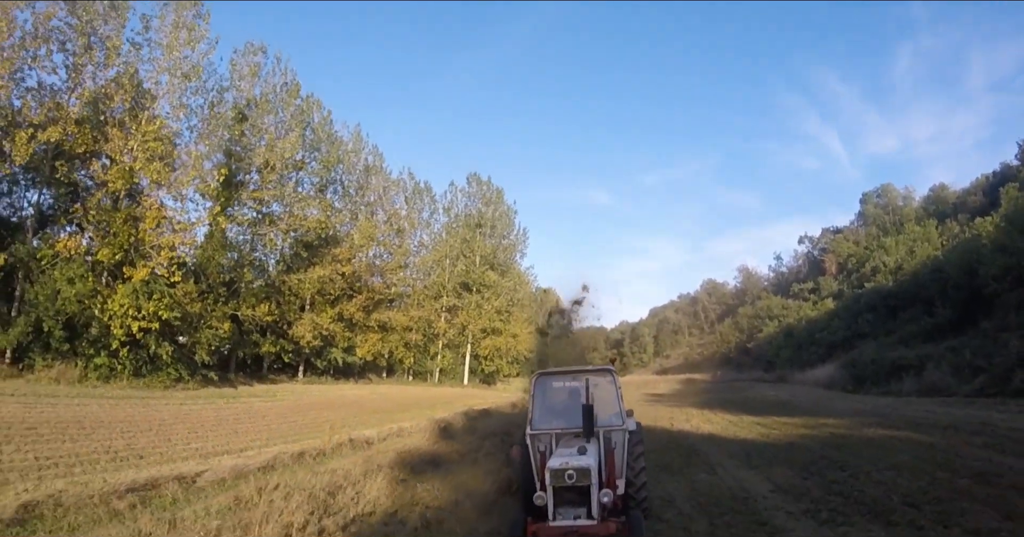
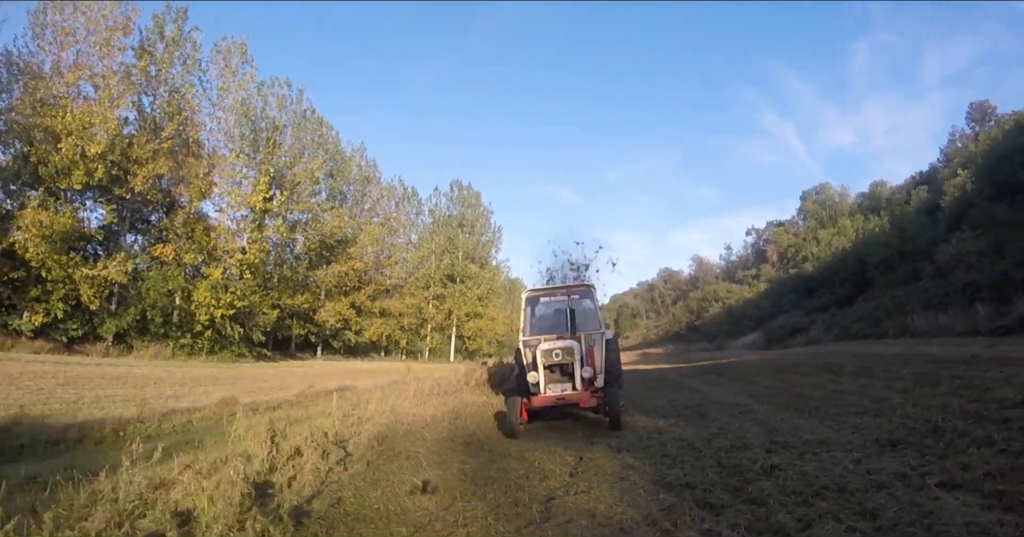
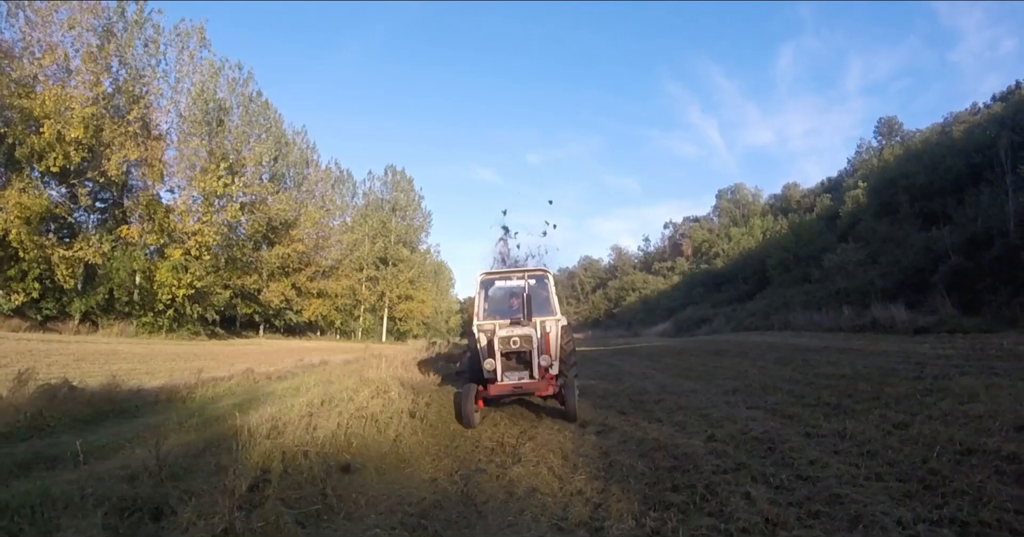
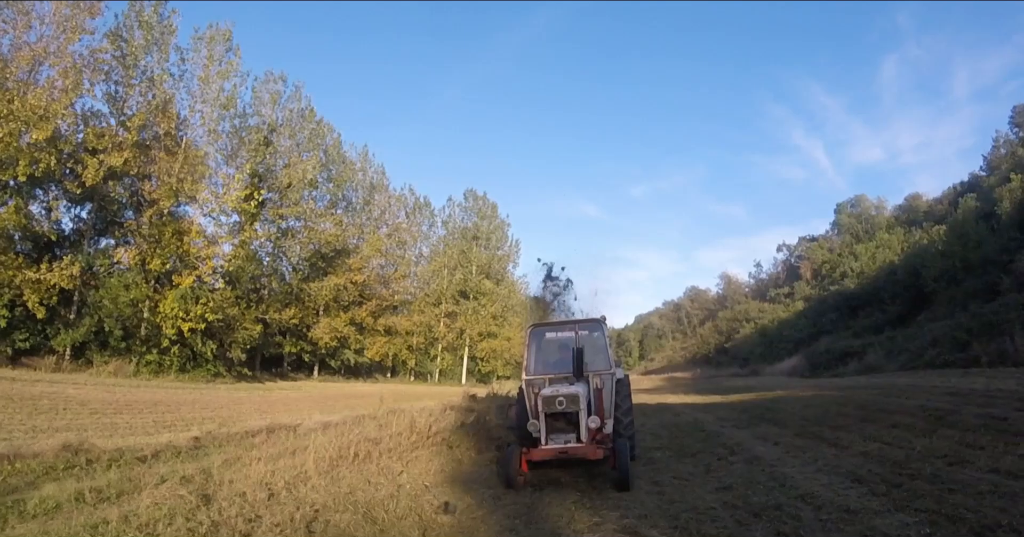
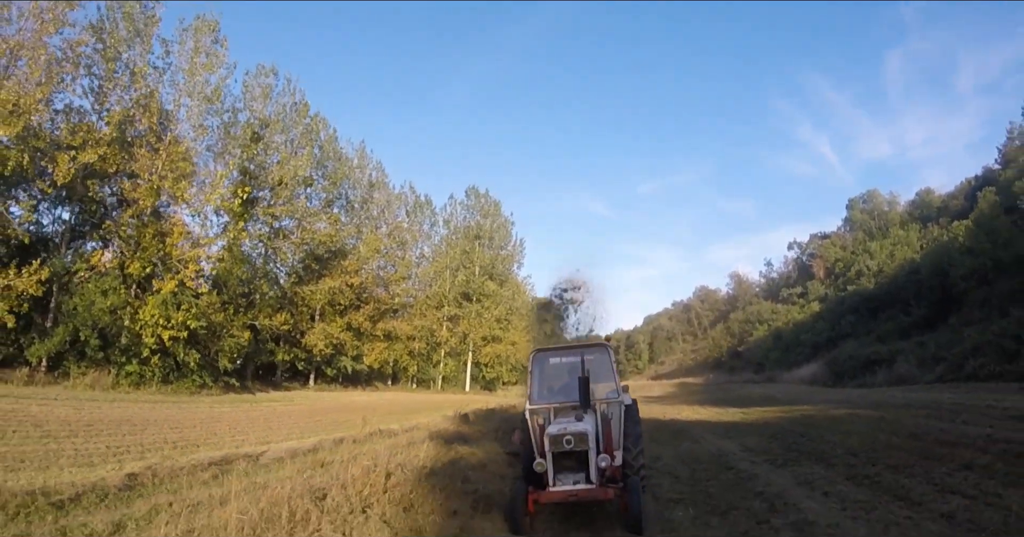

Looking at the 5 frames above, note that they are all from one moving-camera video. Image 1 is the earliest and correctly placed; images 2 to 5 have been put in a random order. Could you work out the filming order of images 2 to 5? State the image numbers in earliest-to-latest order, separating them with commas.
5, 4, 2, 3
